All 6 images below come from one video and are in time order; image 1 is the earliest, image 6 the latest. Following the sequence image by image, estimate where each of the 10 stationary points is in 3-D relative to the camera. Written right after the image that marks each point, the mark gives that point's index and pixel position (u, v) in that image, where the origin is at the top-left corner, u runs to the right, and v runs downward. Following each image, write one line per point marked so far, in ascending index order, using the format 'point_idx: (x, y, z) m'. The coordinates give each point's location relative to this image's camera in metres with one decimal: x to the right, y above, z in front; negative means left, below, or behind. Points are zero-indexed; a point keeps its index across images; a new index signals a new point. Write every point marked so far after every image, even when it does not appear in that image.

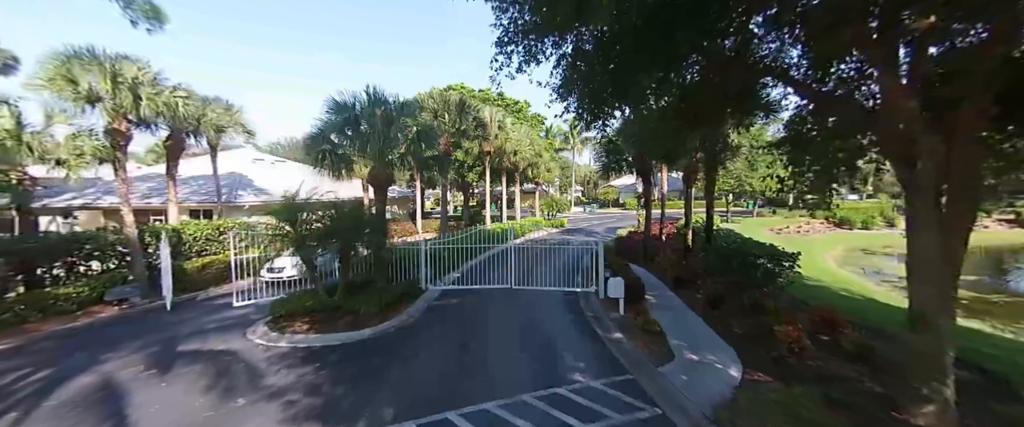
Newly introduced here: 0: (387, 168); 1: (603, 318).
0: (-2.9, +1.0, +7.9) m
1: (+1.9, -2.2, +7.1) m
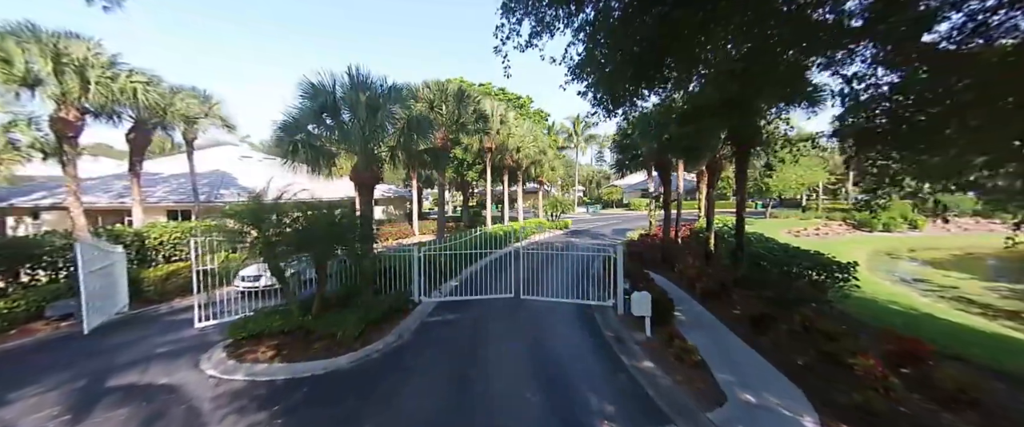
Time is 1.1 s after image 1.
0: (-2.8, +1.0, +6.8) m
1: (+2.0, -2.3, +5.9) m
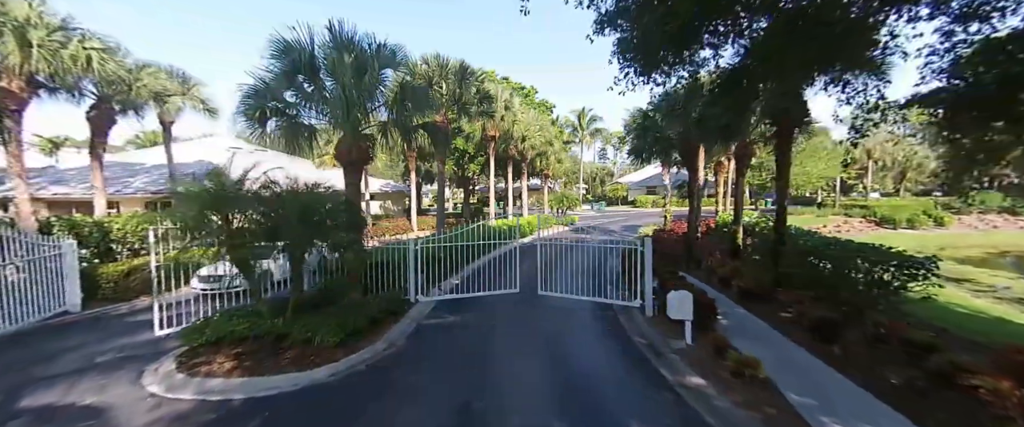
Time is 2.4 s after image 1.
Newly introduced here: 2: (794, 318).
0: (-2.6, +1.3, +5.8) m
1: (+2.2, -2.0, +4.9) m
2: (+4.8, -1.8, +5.6) m
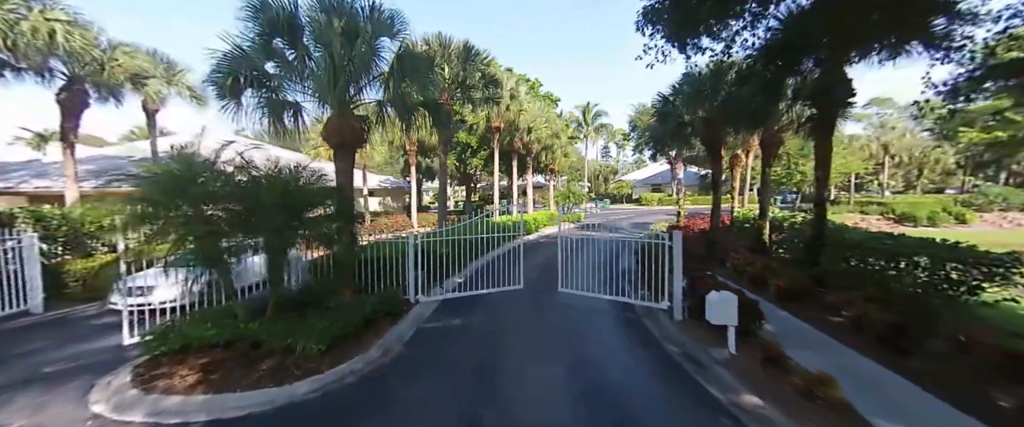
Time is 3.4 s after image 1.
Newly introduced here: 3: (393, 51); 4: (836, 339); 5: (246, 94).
0: (-2.4, +1.4, +5.1) m
1: (+2.4, -1.9, +4.2) m
2: (+5.0, -1.6, +4.9) m
3: (-1.9, +2.6, +5.4) m
4: (+4.5, -1.7, +4.6) m
5: (-3.9, +1.8, +4.8) m
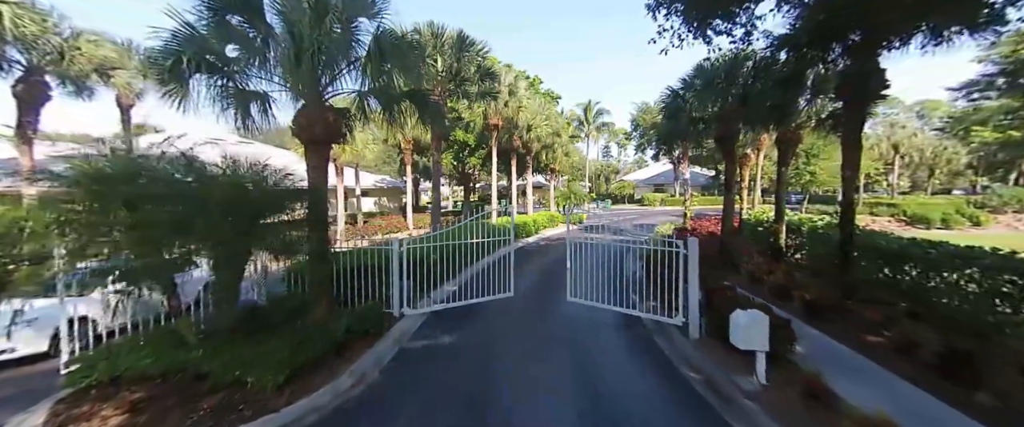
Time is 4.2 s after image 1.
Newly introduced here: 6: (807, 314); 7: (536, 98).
0: (-2.5, +1.4, +4.5) m
1: (+2.4, -1.9, +3.6) m
2: (+4.9, -1.7, +4.3) m
3: (-2.0, +2.6, +4.8) m
4: (+4.4, -1.8, +4.0) m
5: (-3.9, +1.7, +4.2) m
6: (+5.0, -1.7, +5.8) m
7: (+1.3, +6.5, +18.9) m
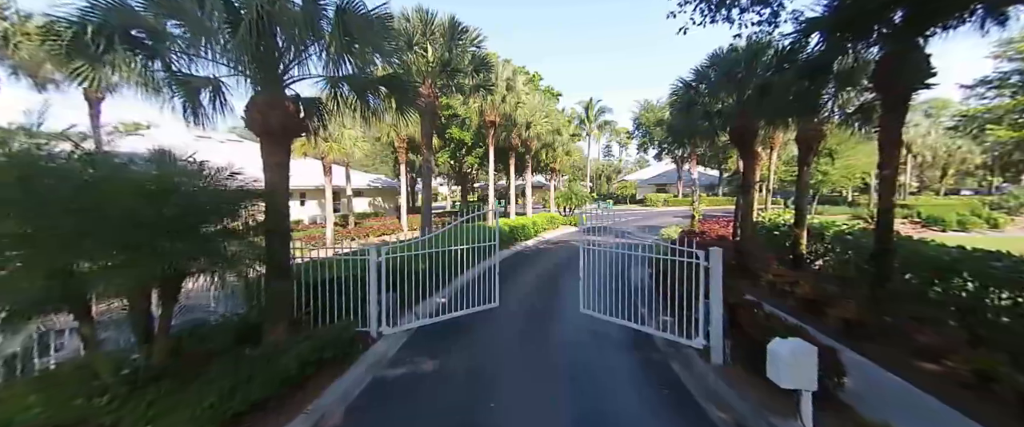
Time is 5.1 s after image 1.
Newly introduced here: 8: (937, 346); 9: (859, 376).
0: (-2.6, +1.3, +3.8) m
1: (+2.3, -2.0, +2.9) m
2: (+4.8, -1.8, +3.6) m
3: (-2.1, +2.5, +4.1) m
4: (+4.4, -1.9, +3.3) m
5: (-4.0, +1.6, +3.5) m
6: (+4.9, -1.8, +5.1) m
7: (+1.3, +6.4, +18.2) m
8: (+5.1, -1.6, +4.2) m
9: (+3.9, -1.8, +3.9) m
